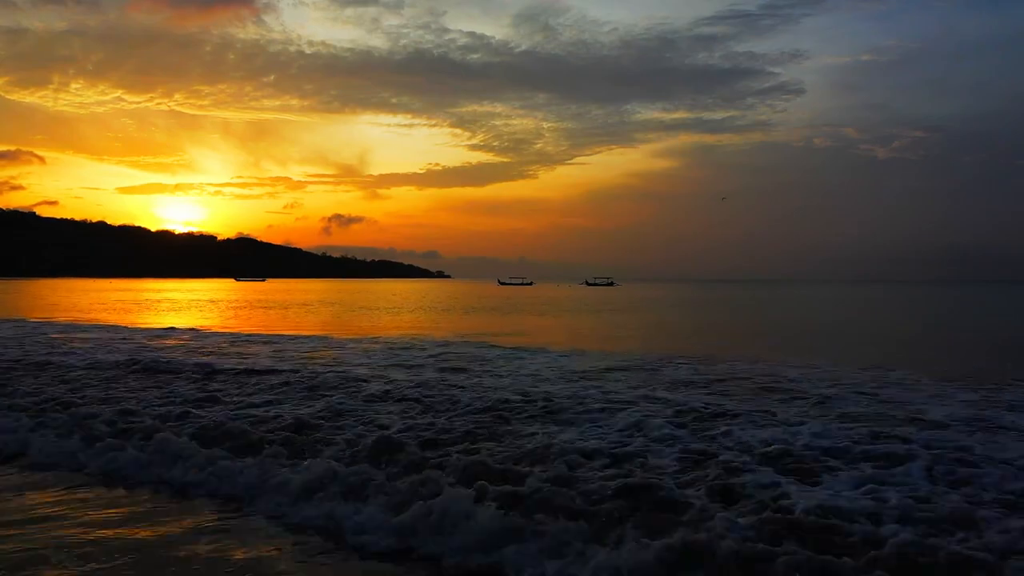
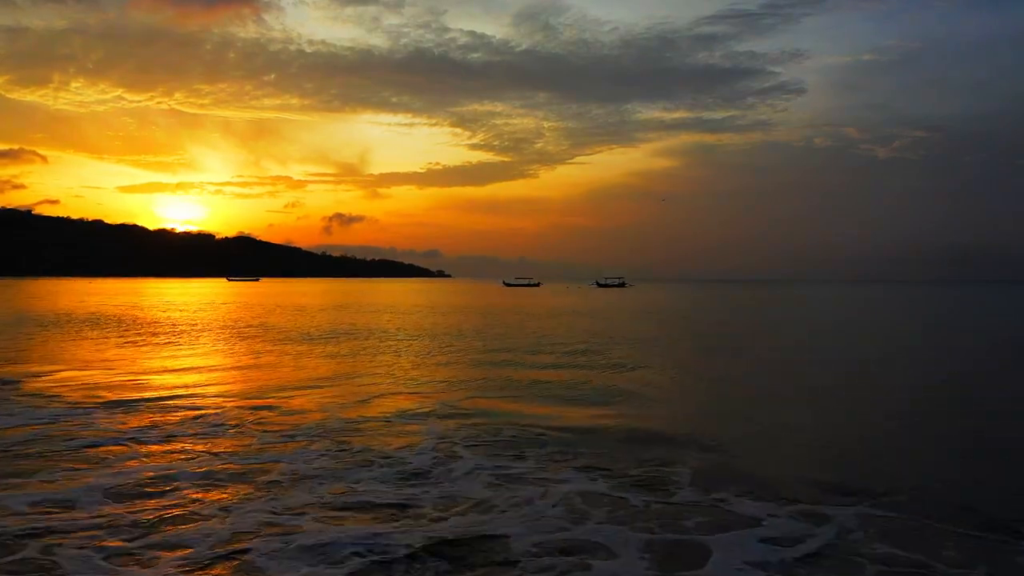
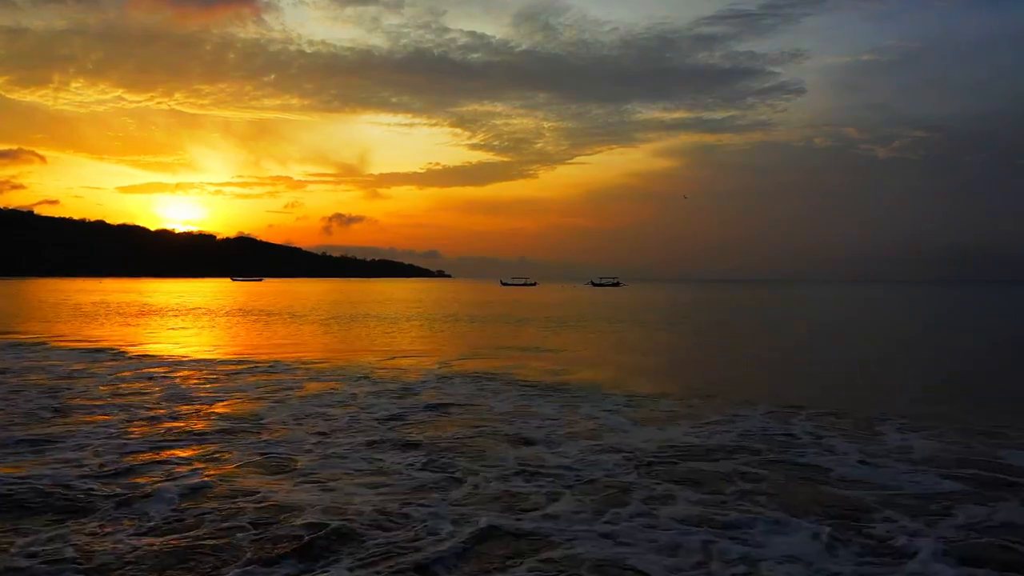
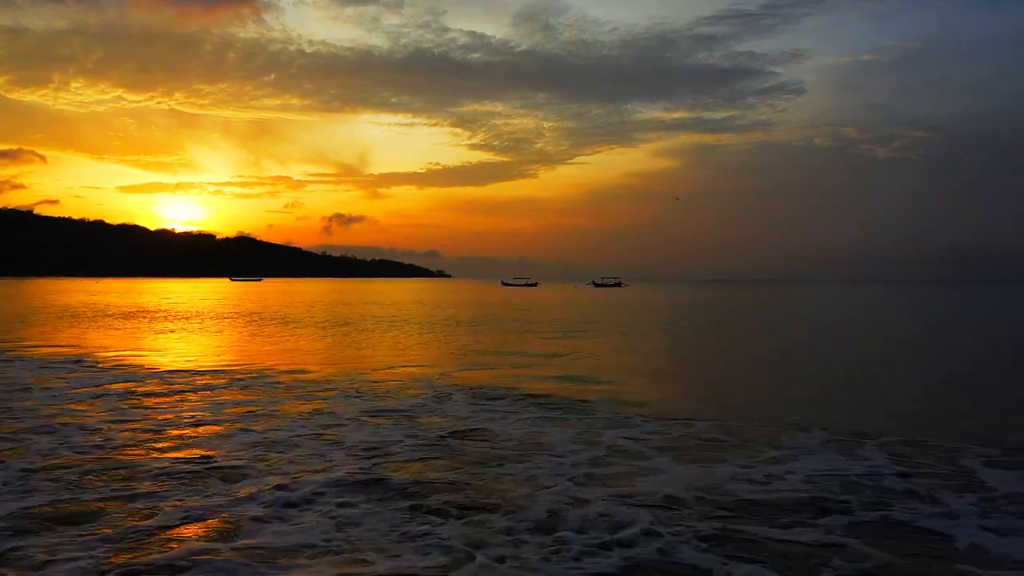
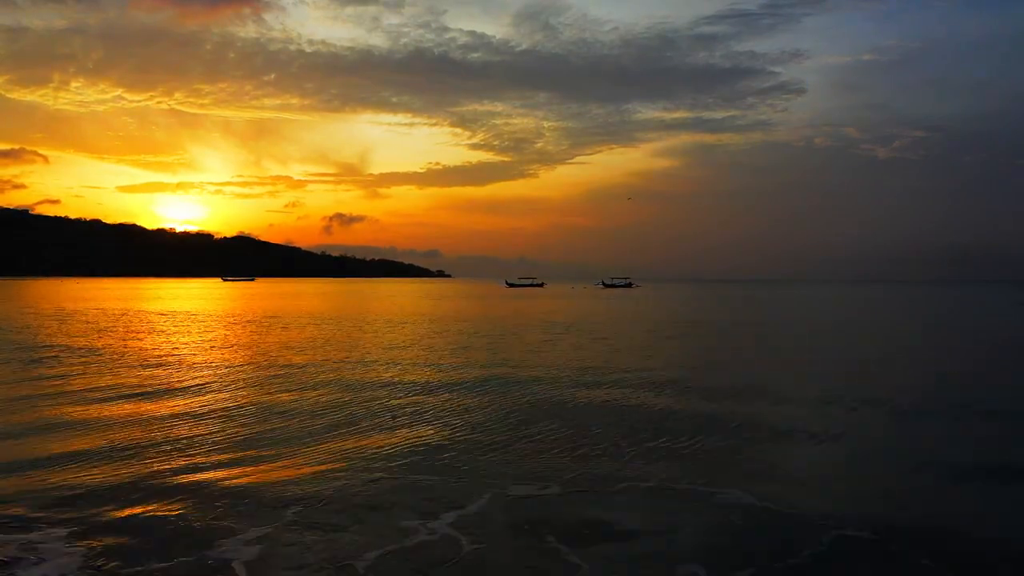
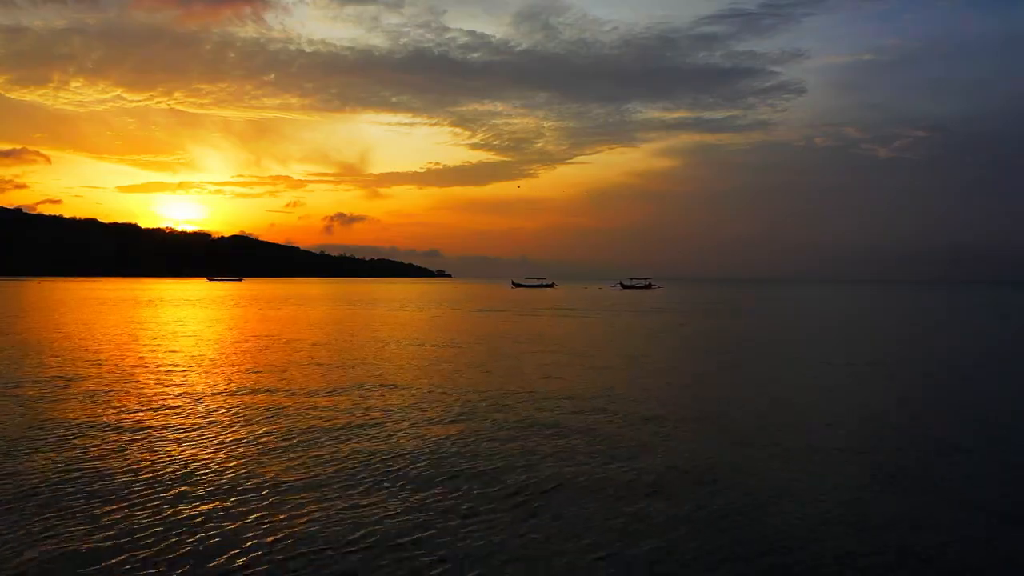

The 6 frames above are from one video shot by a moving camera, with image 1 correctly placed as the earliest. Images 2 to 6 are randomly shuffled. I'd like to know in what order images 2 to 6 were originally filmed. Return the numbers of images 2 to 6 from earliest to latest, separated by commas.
3, 4, 2, 5, 6
